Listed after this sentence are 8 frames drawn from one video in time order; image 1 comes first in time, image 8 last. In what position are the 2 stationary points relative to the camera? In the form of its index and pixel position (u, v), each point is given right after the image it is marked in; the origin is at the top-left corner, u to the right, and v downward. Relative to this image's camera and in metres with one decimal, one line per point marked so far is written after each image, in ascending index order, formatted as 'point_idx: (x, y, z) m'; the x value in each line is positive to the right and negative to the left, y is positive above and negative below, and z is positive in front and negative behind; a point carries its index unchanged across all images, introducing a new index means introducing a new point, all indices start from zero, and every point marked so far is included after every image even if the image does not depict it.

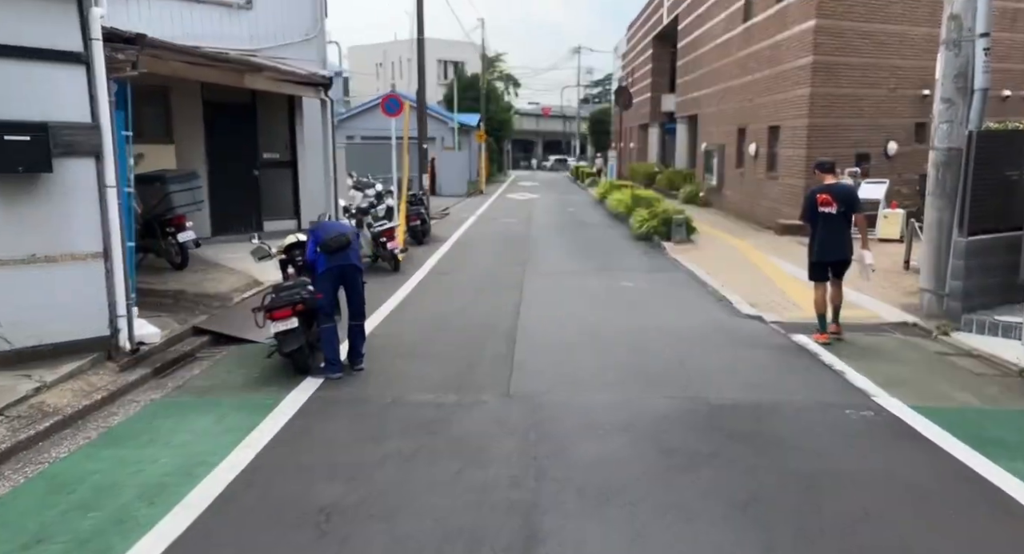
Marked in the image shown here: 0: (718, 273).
0: (+3.5, +0.1, +11.6) m
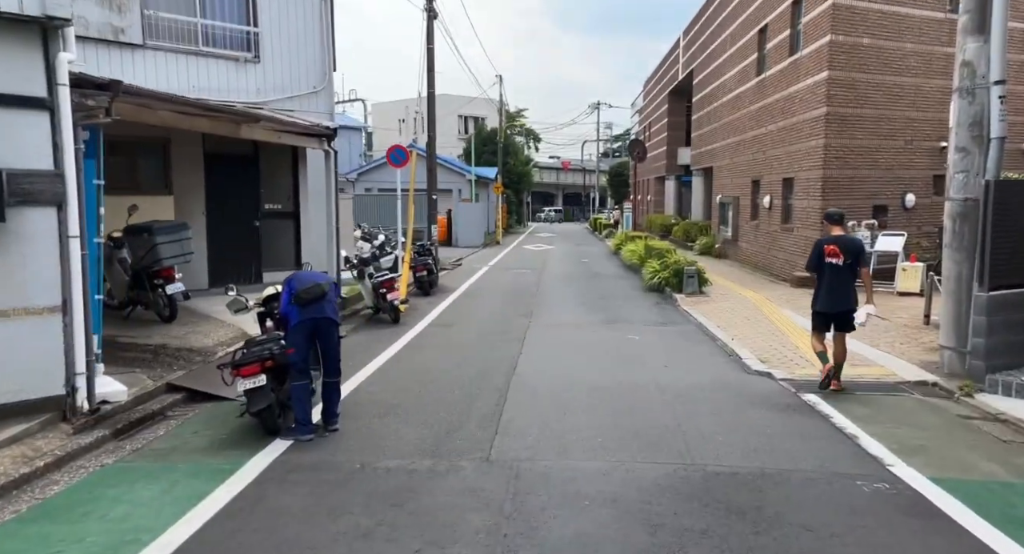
0: (+3.6, -0.8, +11.1) m
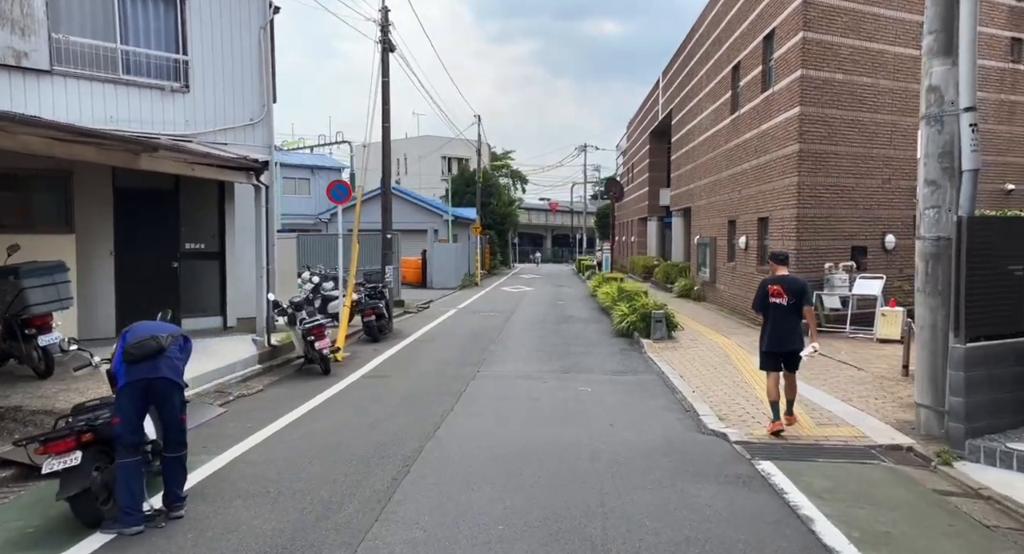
0: (+2.7, -1.5, +10.2) m
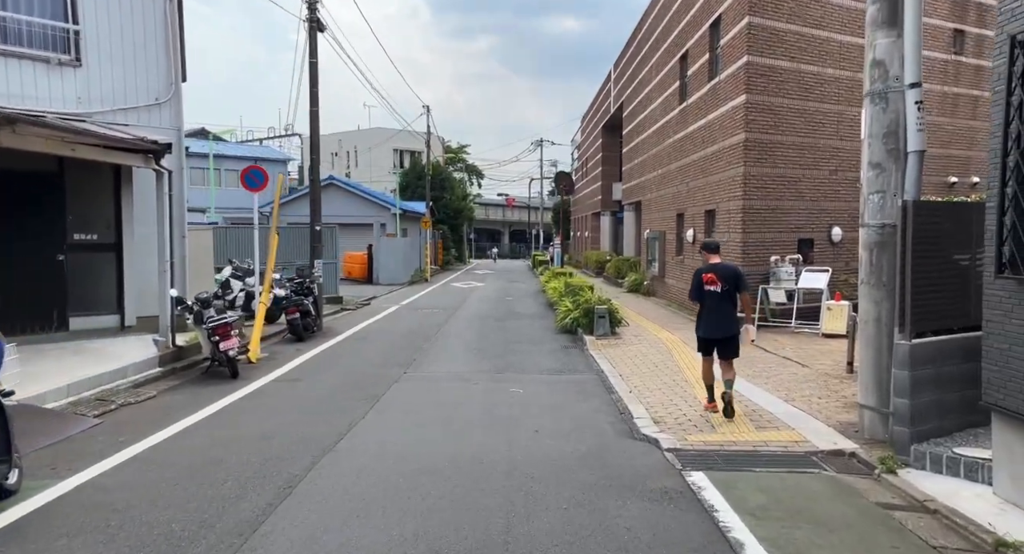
0: (+1.7, -1.4, +9.7) m
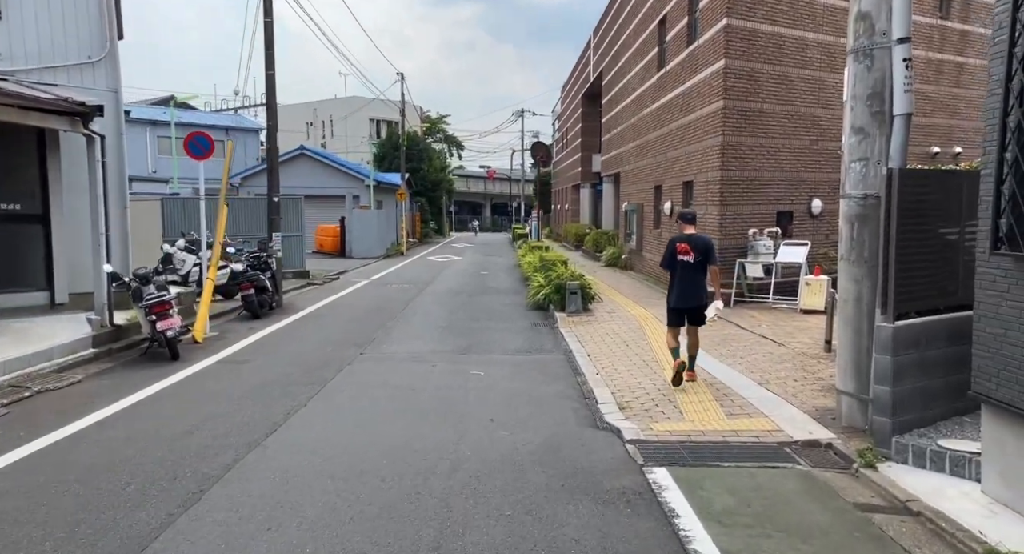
0: (+1.2, -1.1, +9.2) m
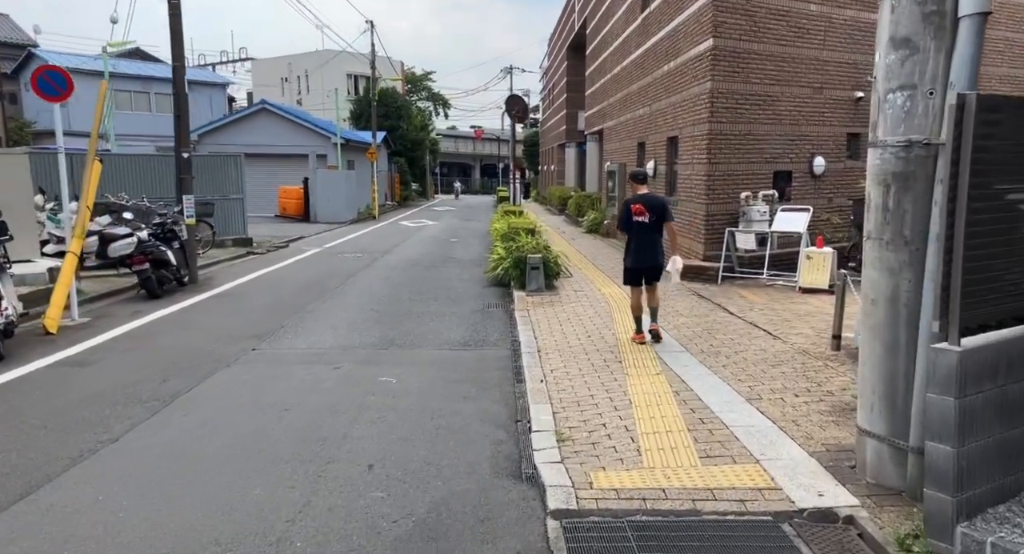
0: (+0.4, -0.8, +7.4) m
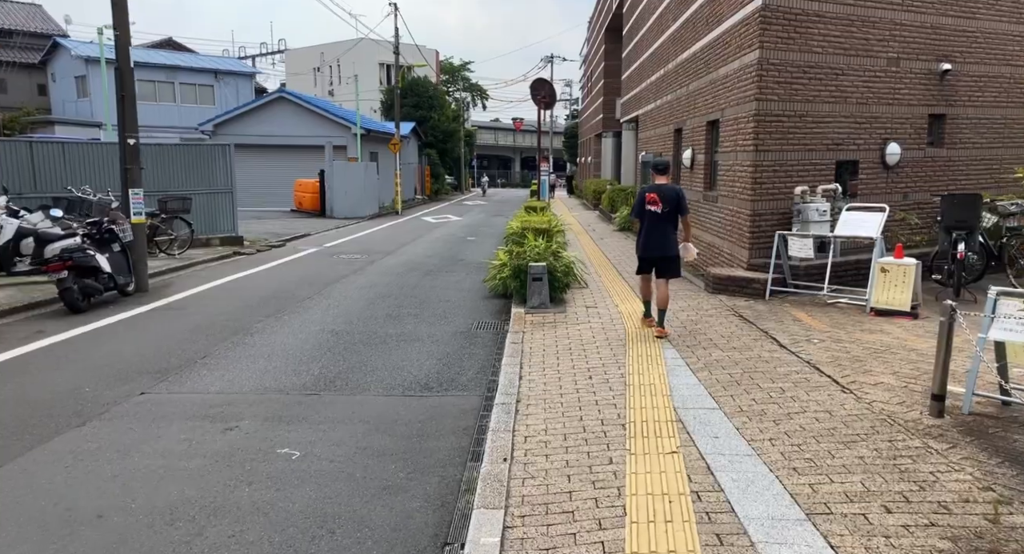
0: (+0.2, -1.0, +5.4) m
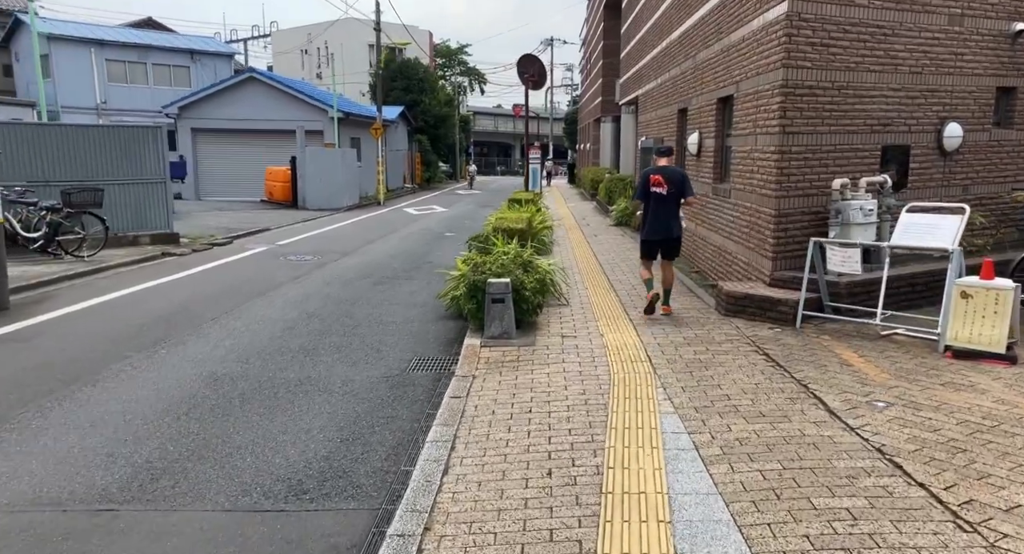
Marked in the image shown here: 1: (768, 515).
0: (-0.3, -1.3, +3.3) m
1: (+1.3, -1.2, +3.4) m
